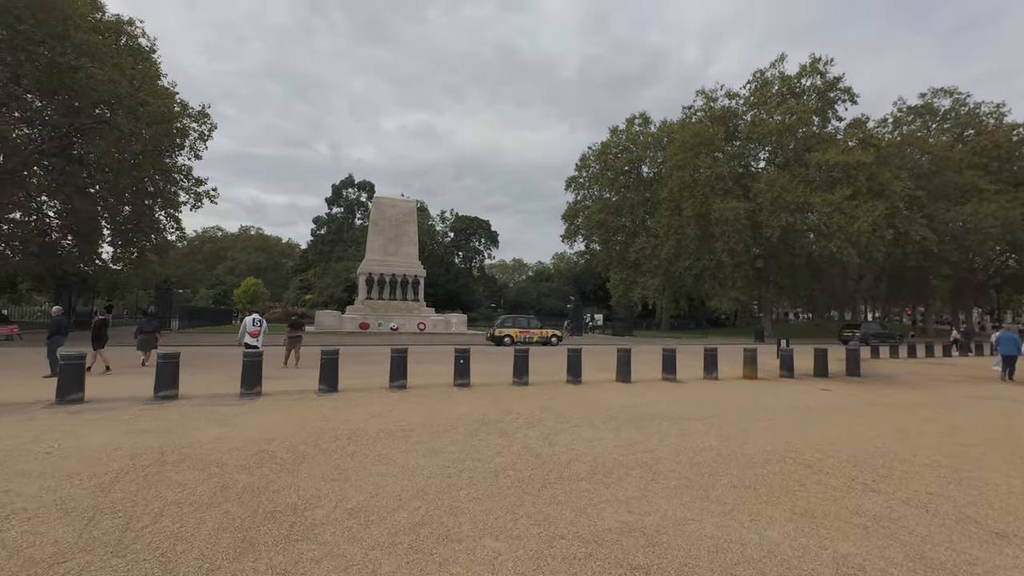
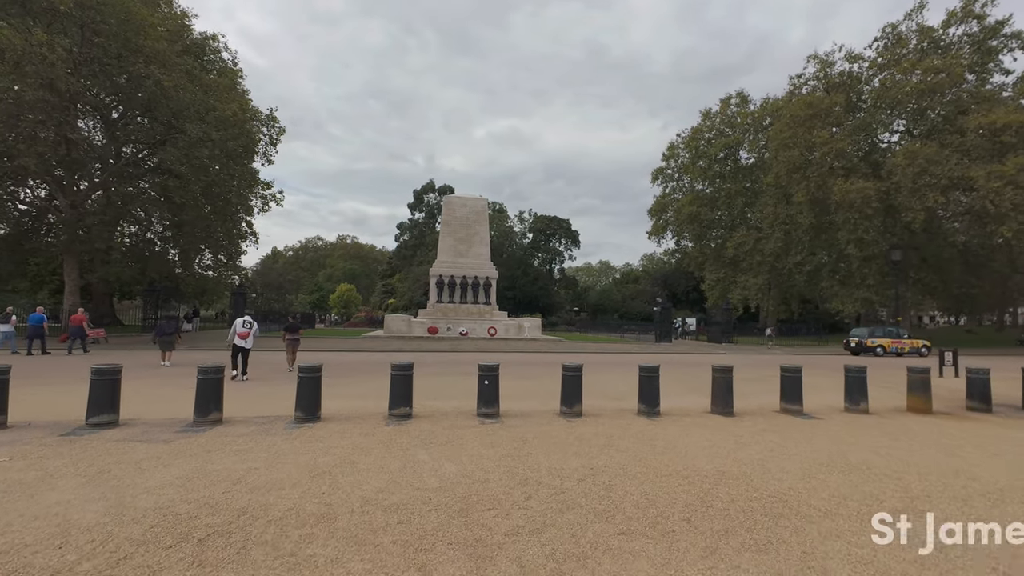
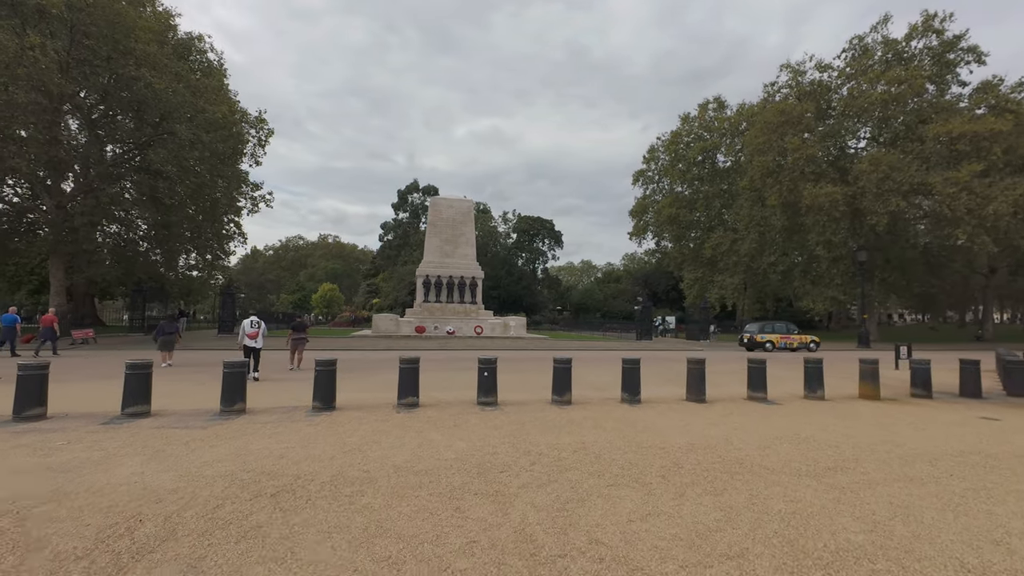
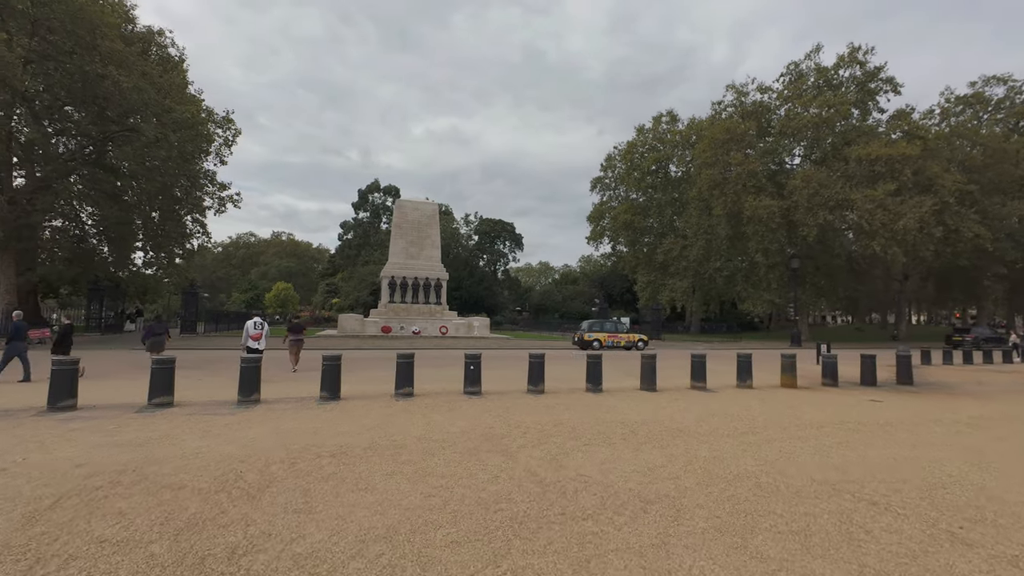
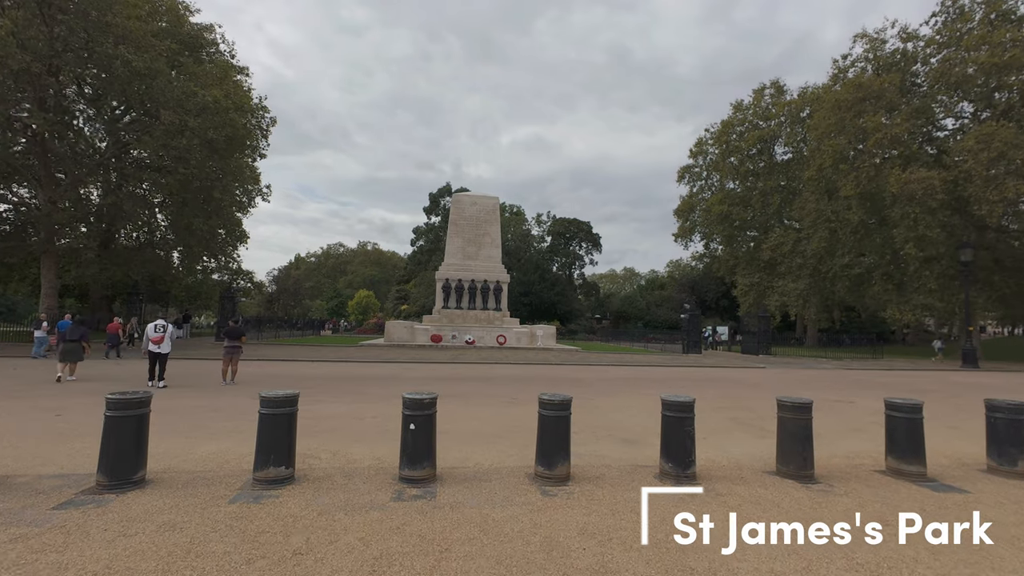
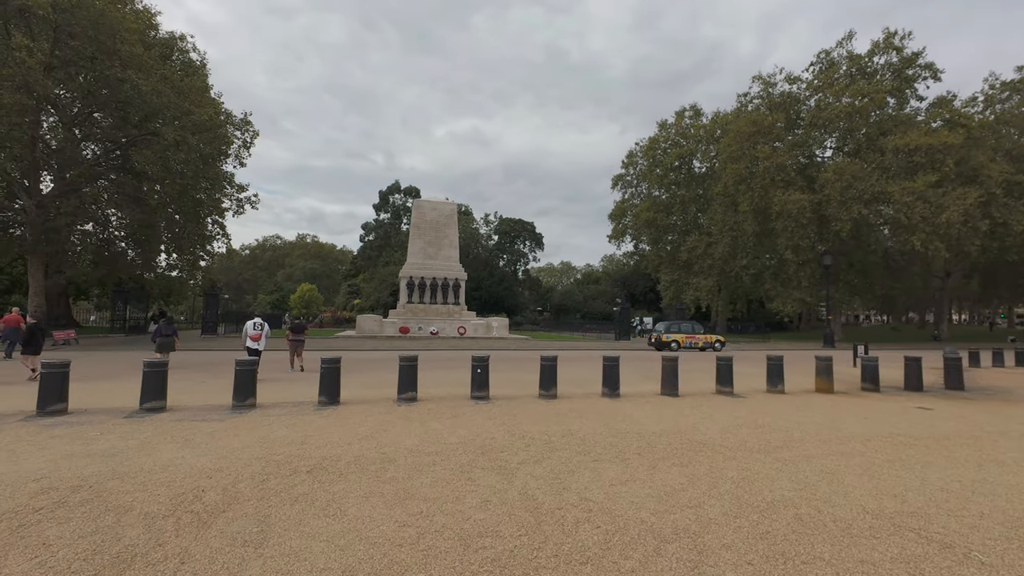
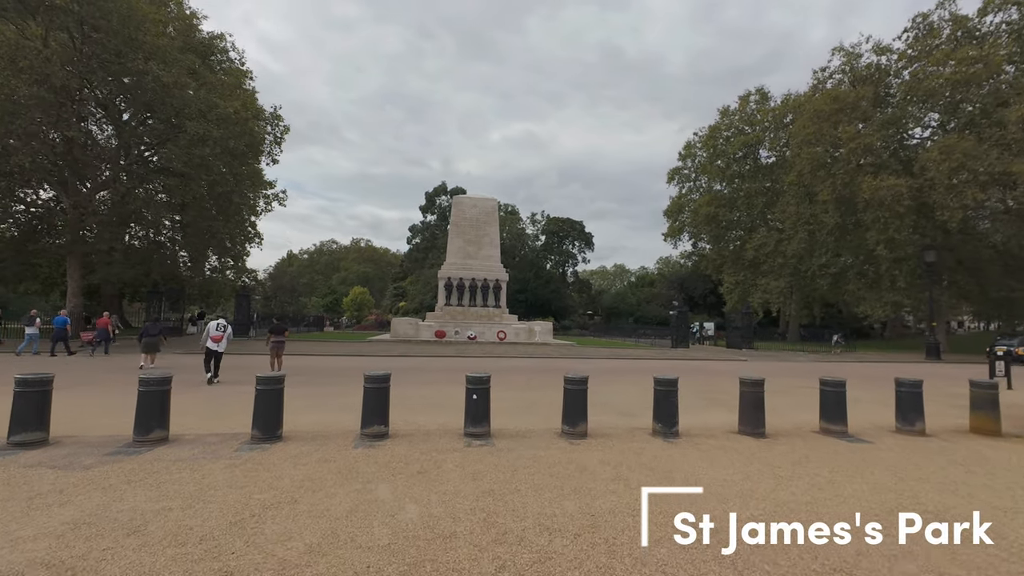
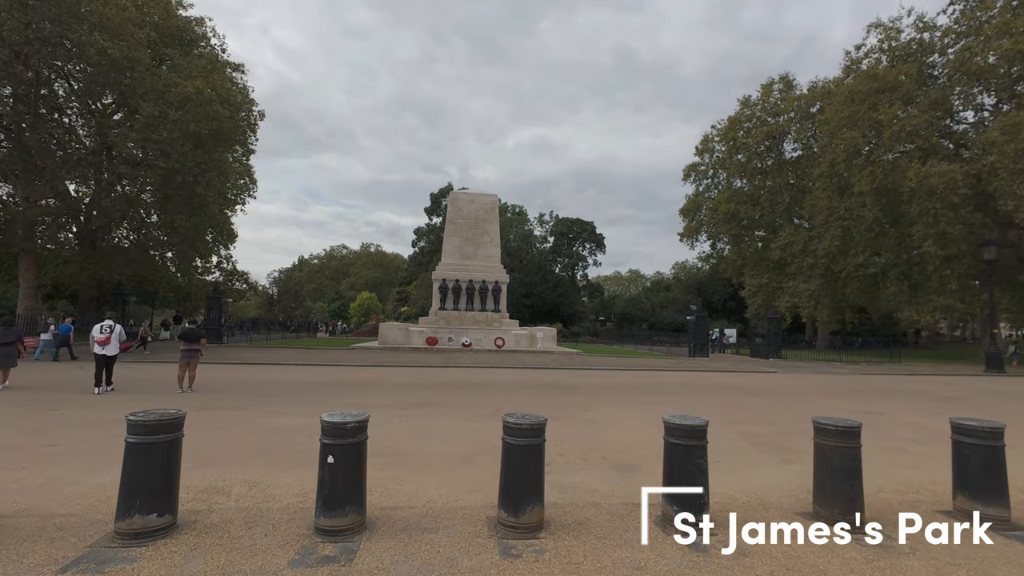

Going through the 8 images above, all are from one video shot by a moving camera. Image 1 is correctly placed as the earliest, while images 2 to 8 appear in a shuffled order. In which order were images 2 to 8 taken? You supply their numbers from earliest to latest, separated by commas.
4, 6, 3, 2, 7, 5, 8
